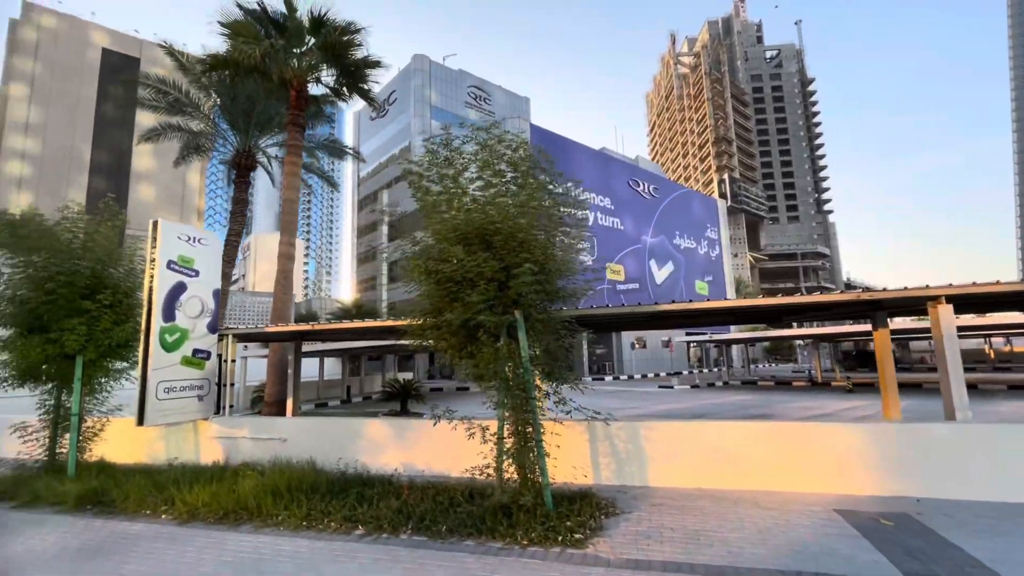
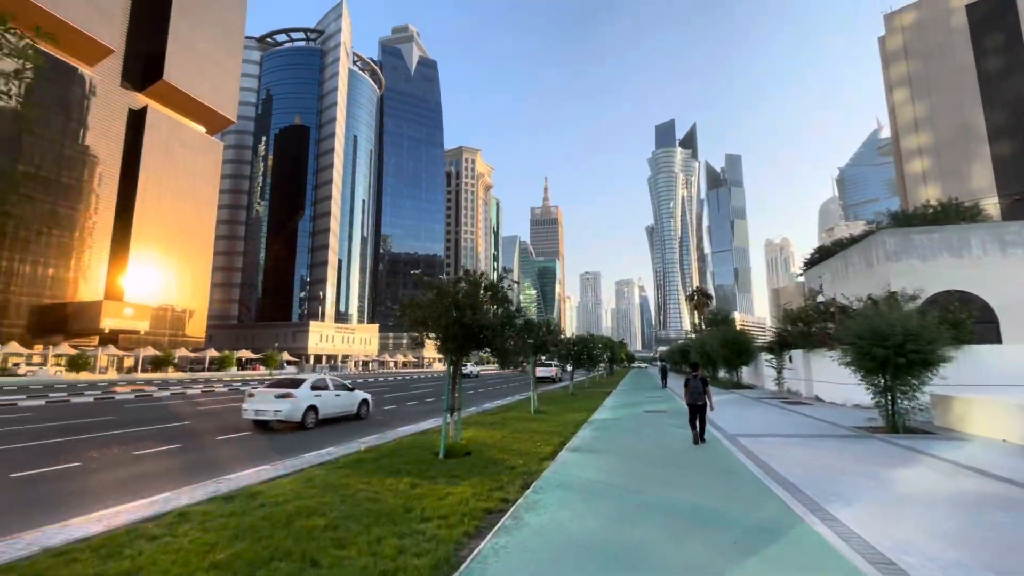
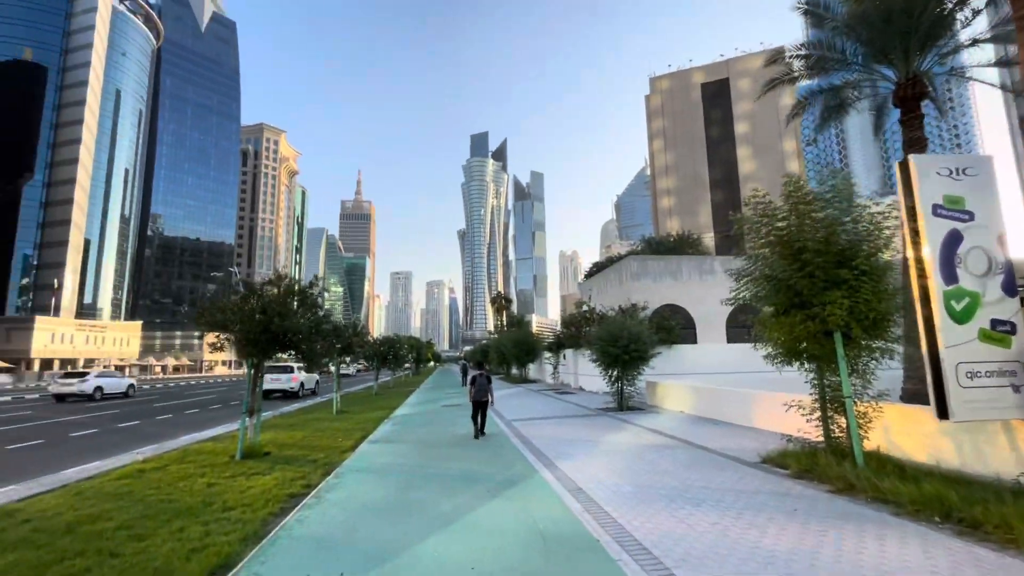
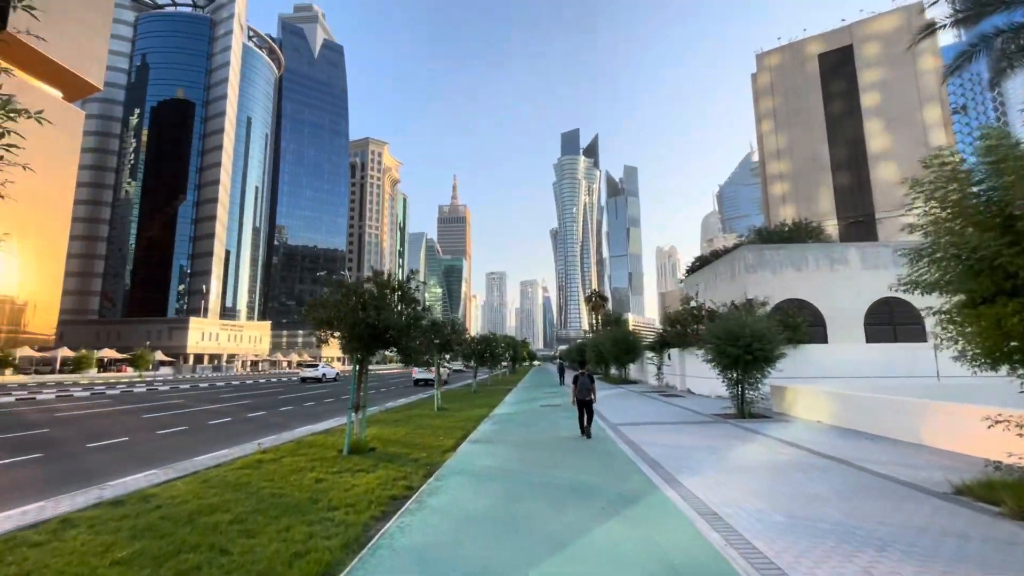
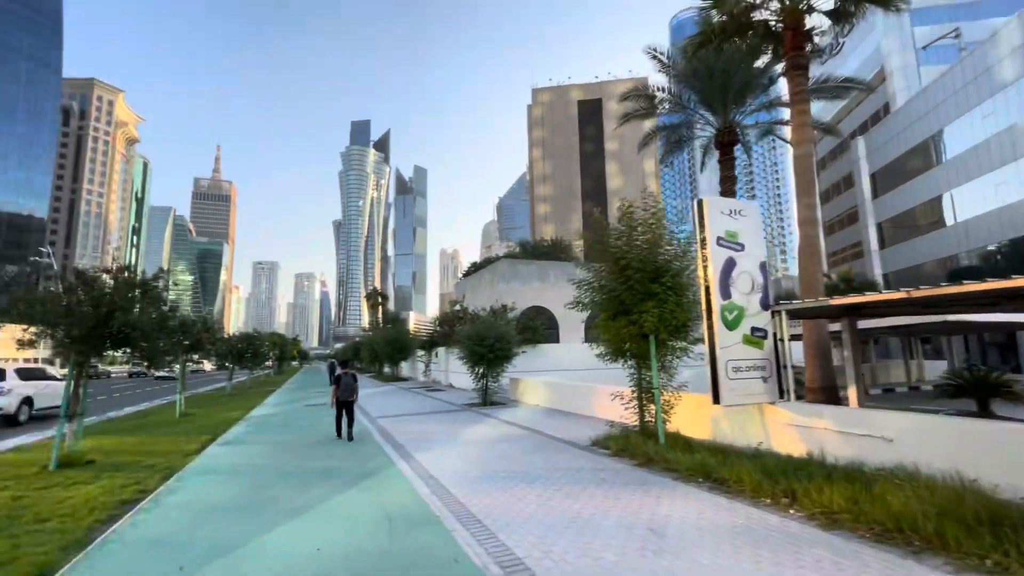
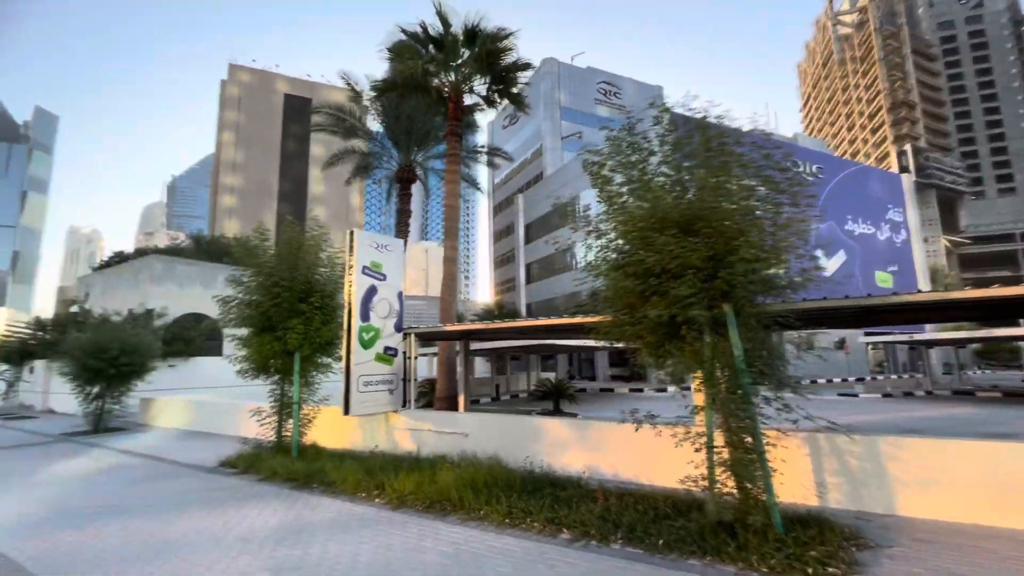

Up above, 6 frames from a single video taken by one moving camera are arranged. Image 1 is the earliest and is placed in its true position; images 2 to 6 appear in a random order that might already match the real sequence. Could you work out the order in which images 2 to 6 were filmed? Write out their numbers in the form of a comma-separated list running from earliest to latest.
6, 5, 3, 4, 2
